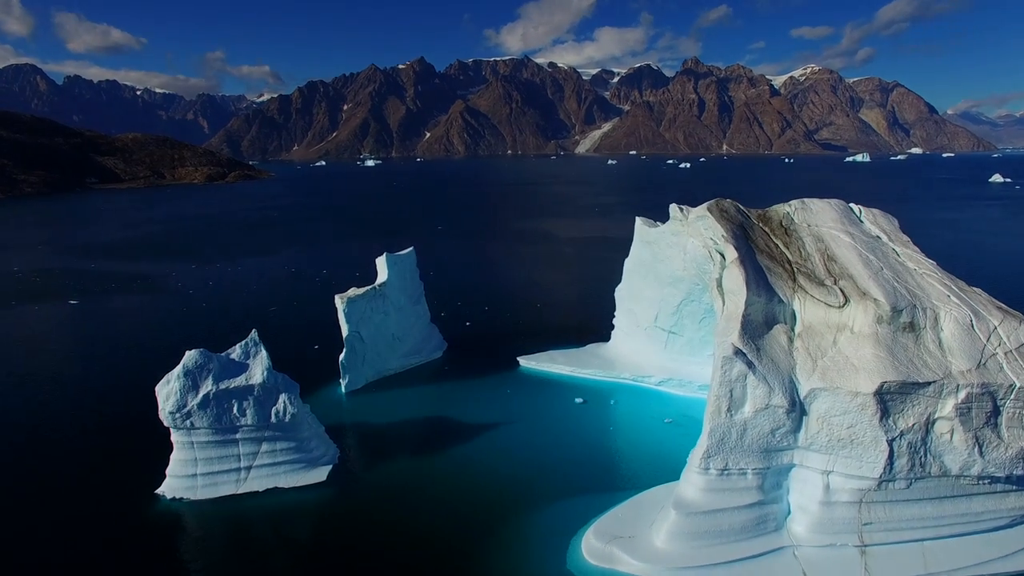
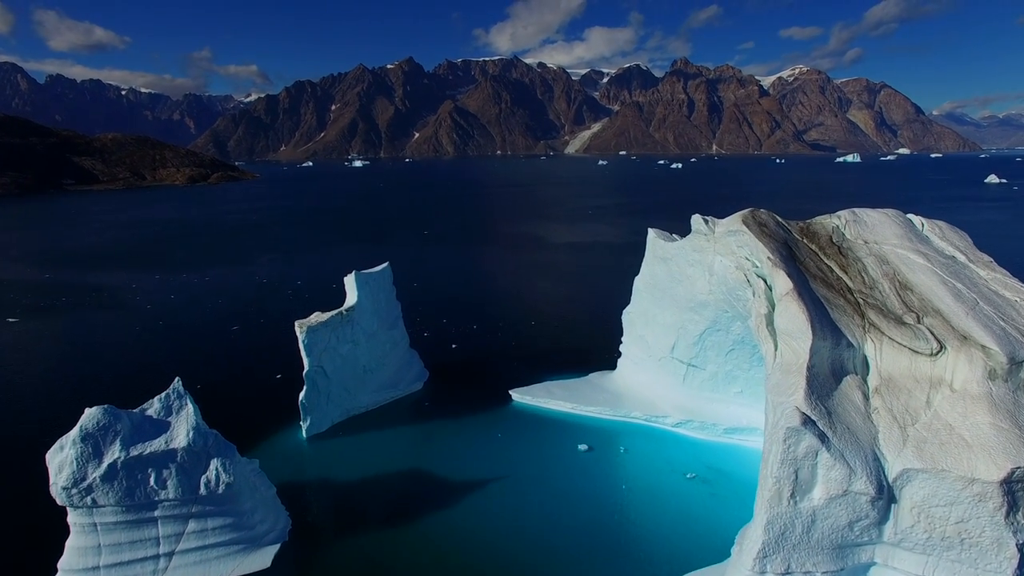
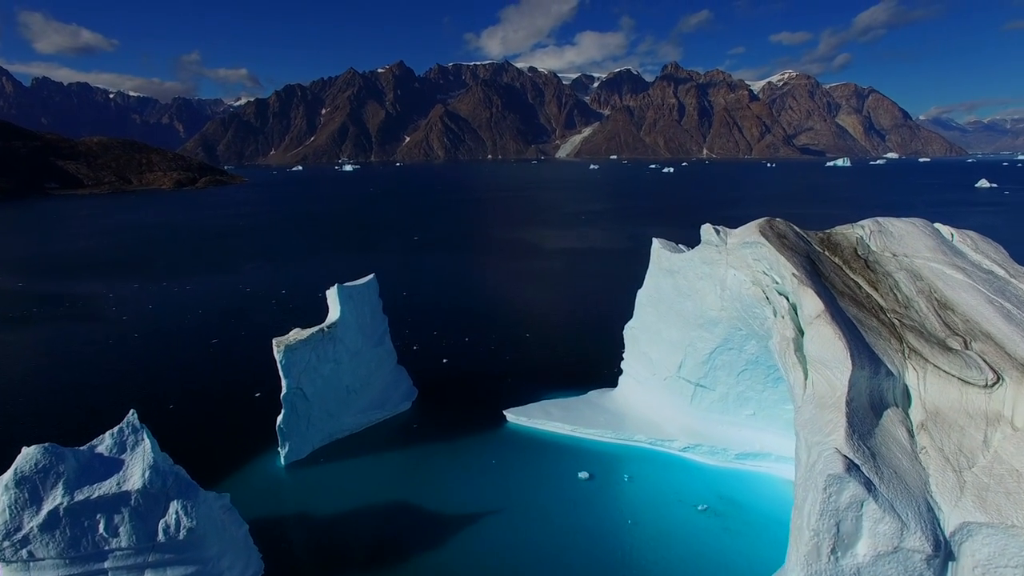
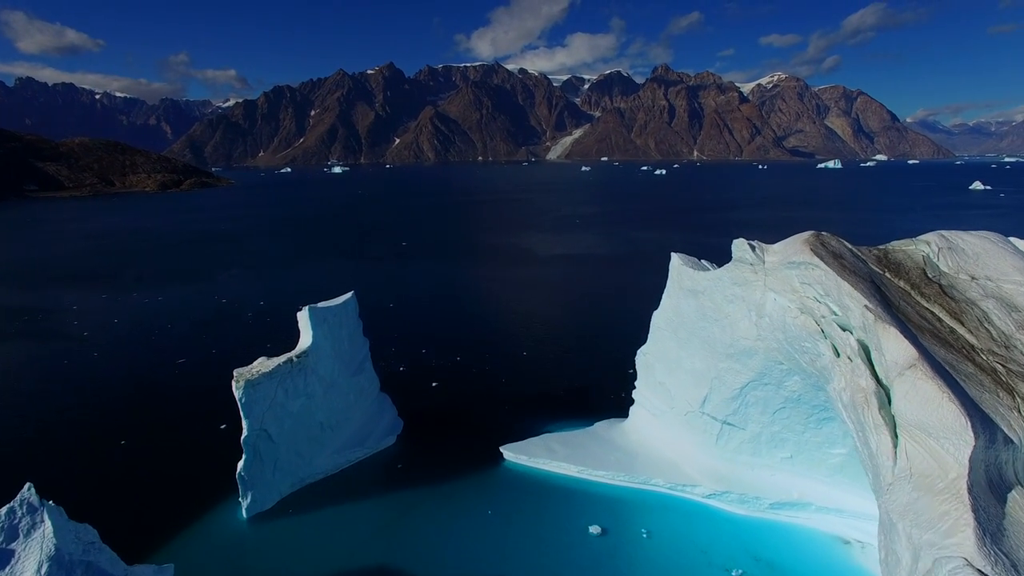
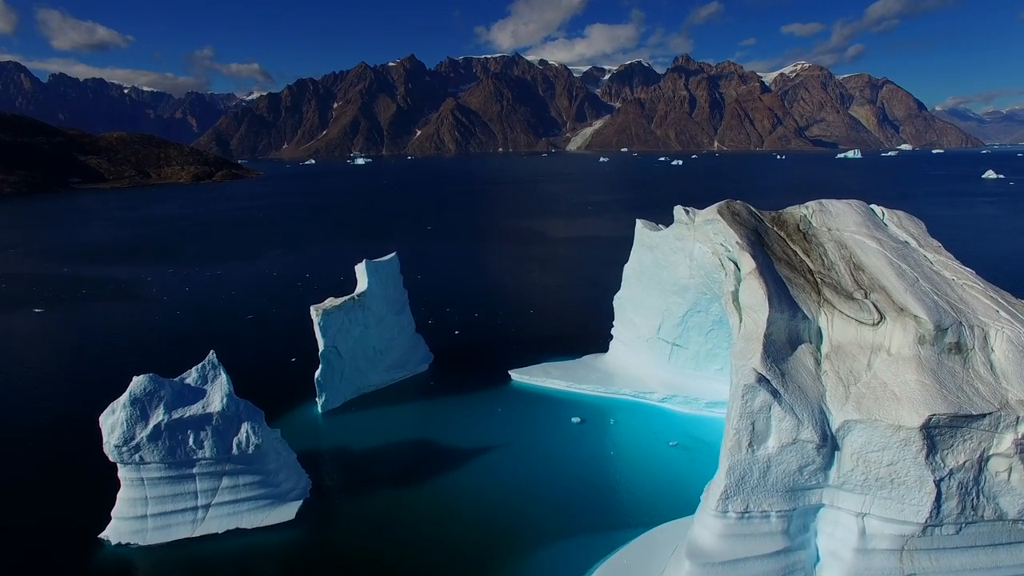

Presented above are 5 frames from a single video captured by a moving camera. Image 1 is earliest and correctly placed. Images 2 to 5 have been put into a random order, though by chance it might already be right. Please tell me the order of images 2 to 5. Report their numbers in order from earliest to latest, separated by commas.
5, 2, 3, 4
